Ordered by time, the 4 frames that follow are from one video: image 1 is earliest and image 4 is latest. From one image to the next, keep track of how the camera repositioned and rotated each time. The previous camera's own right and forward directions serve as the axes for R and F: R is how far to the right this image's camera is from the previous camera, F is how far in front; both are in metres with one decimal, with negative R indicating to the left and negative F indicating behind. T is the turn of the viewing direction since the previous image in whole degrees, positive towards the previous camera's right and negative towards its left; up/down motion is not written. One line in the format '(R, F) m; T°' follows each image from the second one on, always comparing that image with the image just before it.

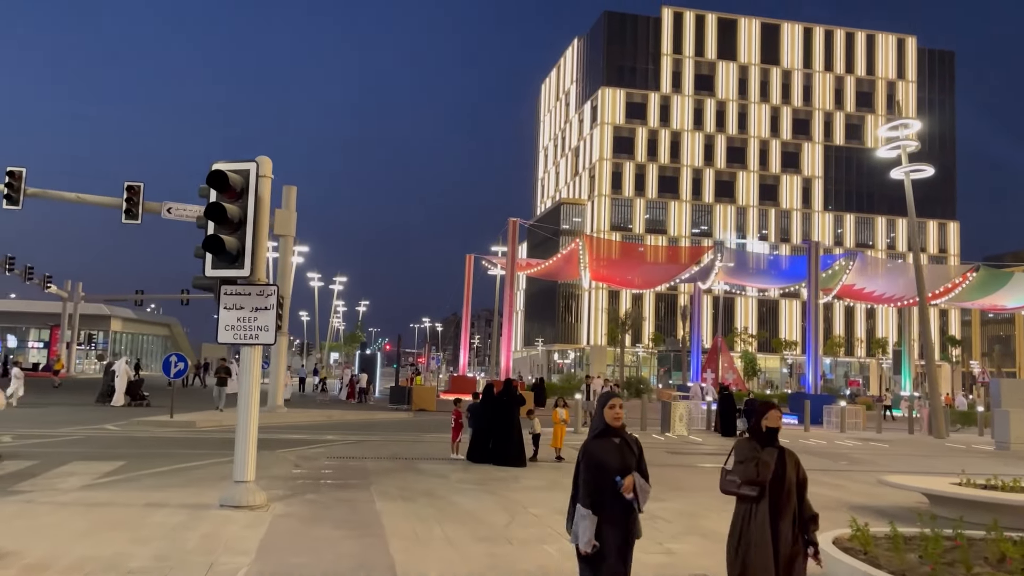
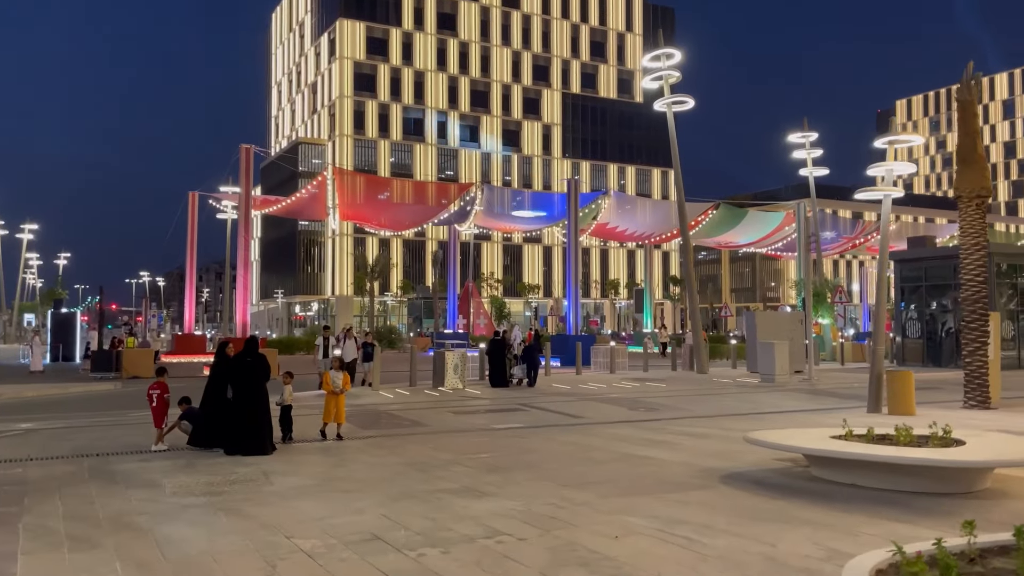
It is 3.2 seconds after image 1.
(-0.1, +3.5) m; +18°
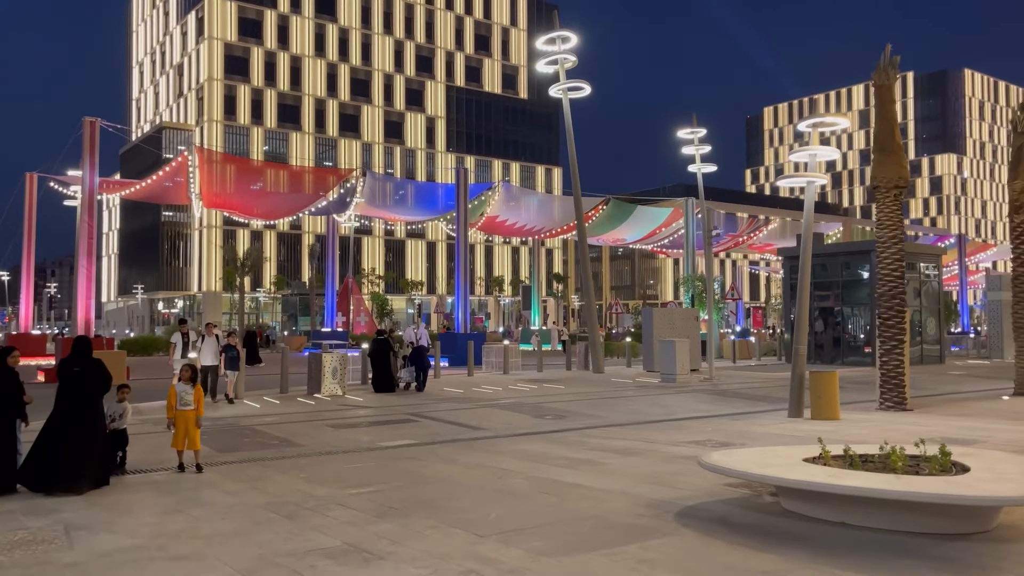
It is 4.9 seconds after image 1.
(-0.2, +1.9) m; +8°
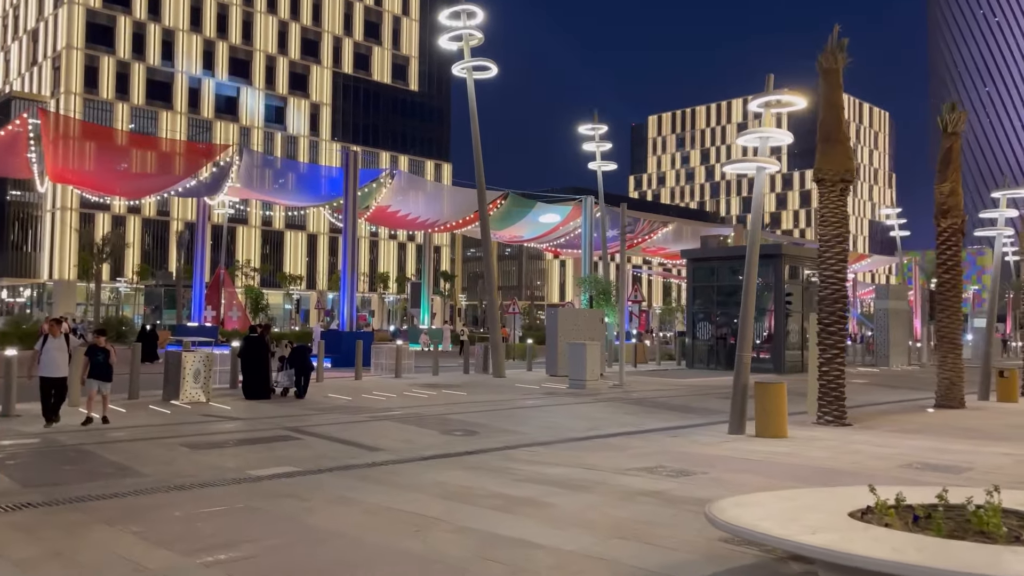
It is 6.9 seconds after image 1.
(-0.4, +2.2) m; +8°
